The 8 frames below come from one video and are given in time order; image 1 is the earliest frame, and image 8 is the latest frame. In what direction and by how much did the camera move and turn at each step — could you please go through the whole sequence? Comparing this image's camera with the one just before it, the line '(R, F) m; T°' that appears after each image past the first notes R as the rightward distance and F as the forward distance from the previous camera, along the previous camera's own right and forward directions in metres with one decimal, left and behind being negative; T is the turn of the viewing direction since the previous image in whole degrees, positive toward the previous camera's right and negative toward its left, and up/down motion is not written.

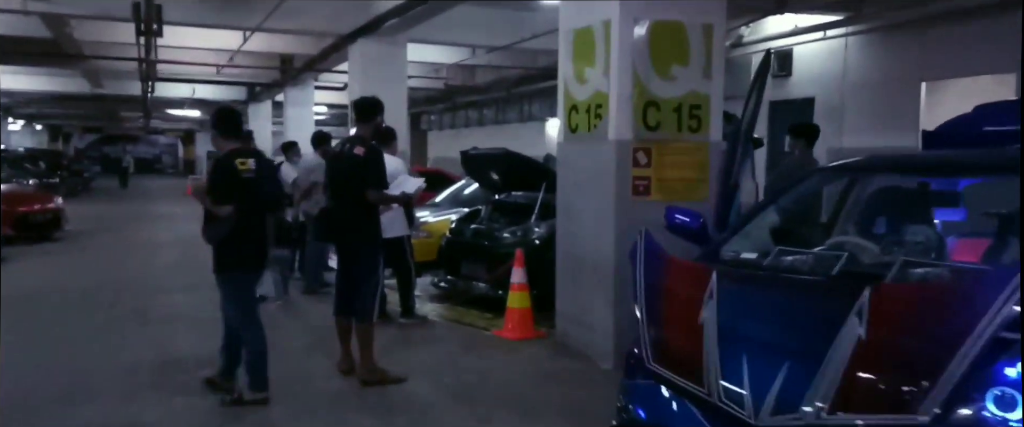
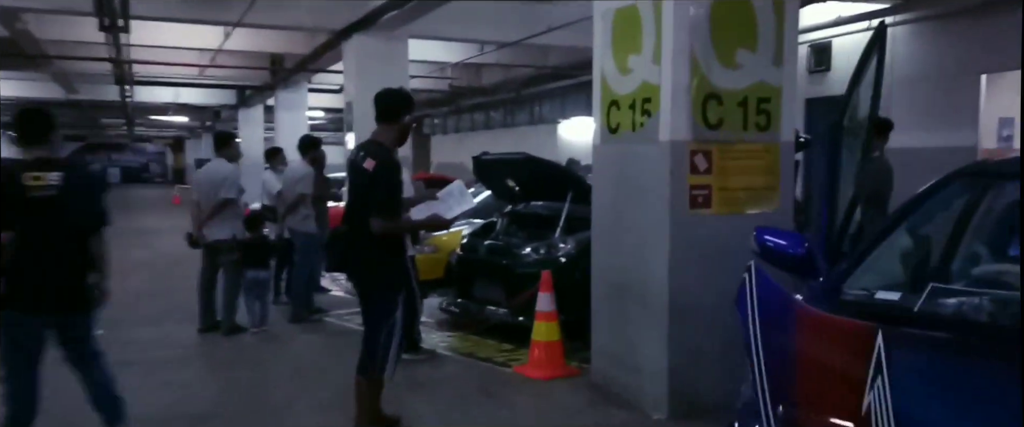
(-0.2, +0.9) m; 0°
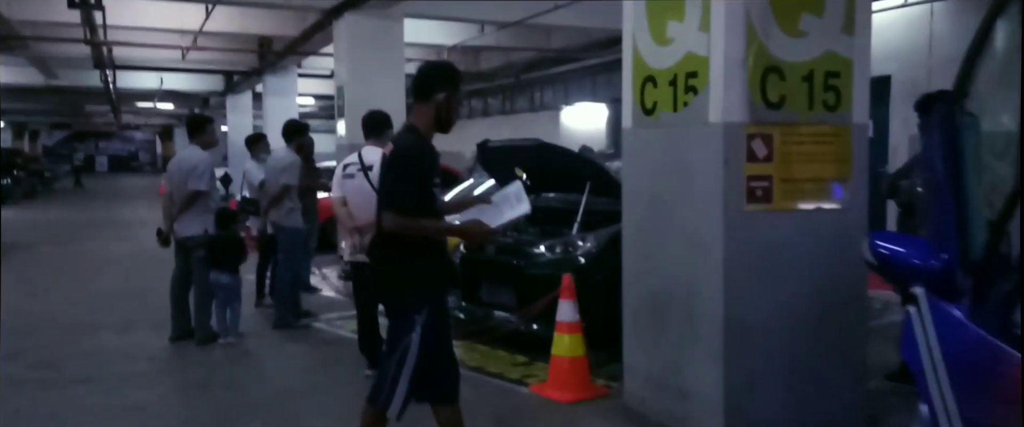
(-0.1, +0.7) m; 0°
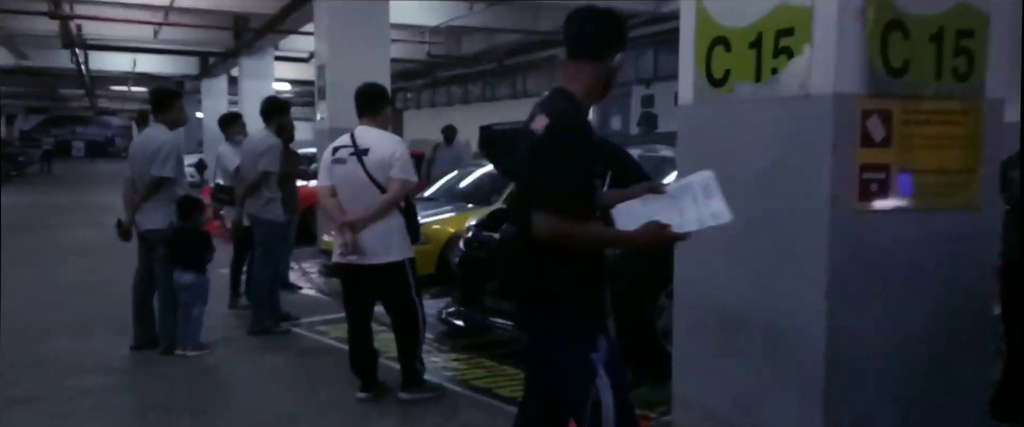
(-0.2, +0.8) m; +2°
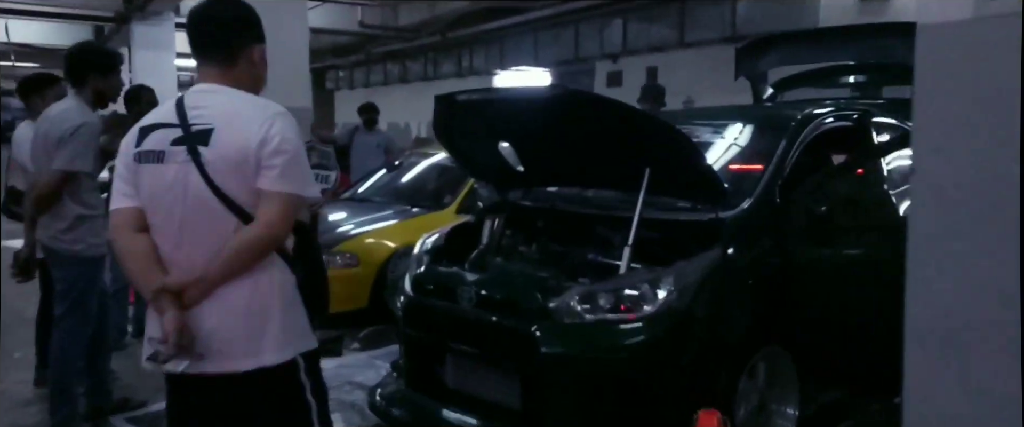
(-0.2, +2.1) m; +4°
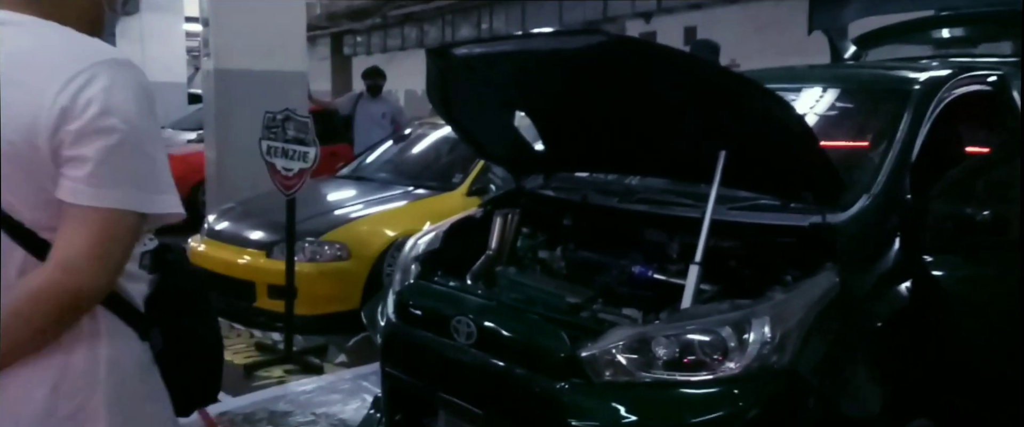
(0.0, +0.9) m; -2°
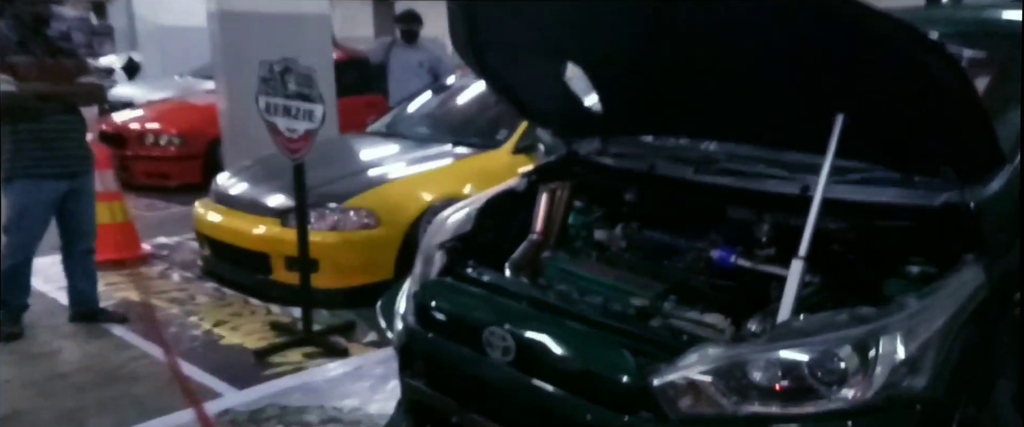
(0.0, +0.5) m; -3°
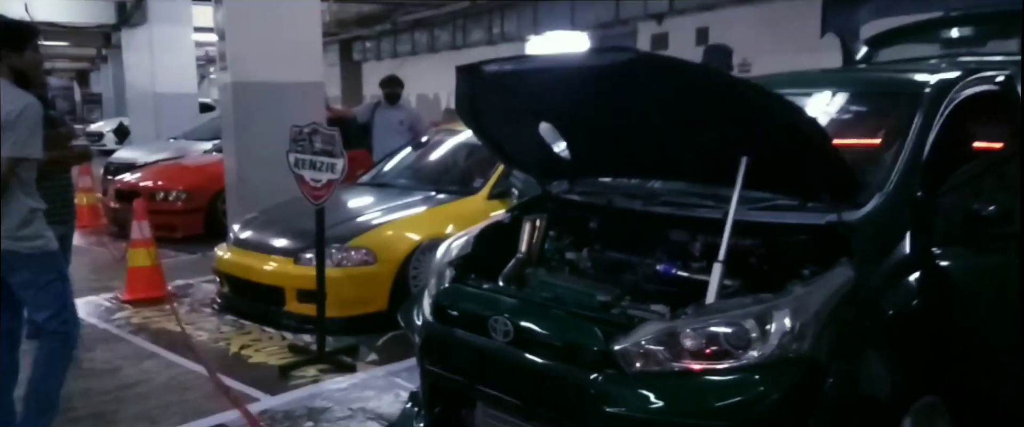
(-0.1, -0.6) m; +3°
